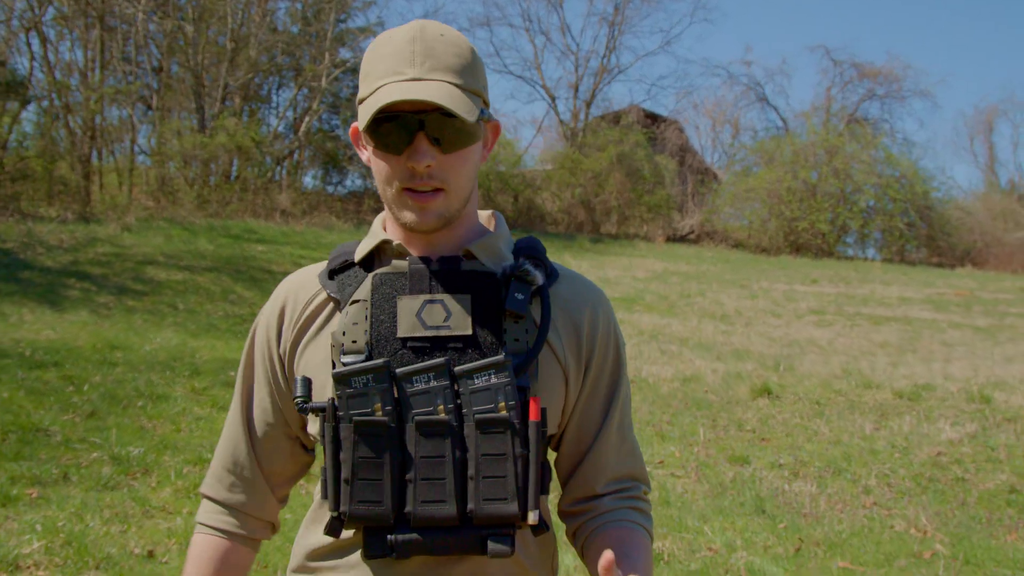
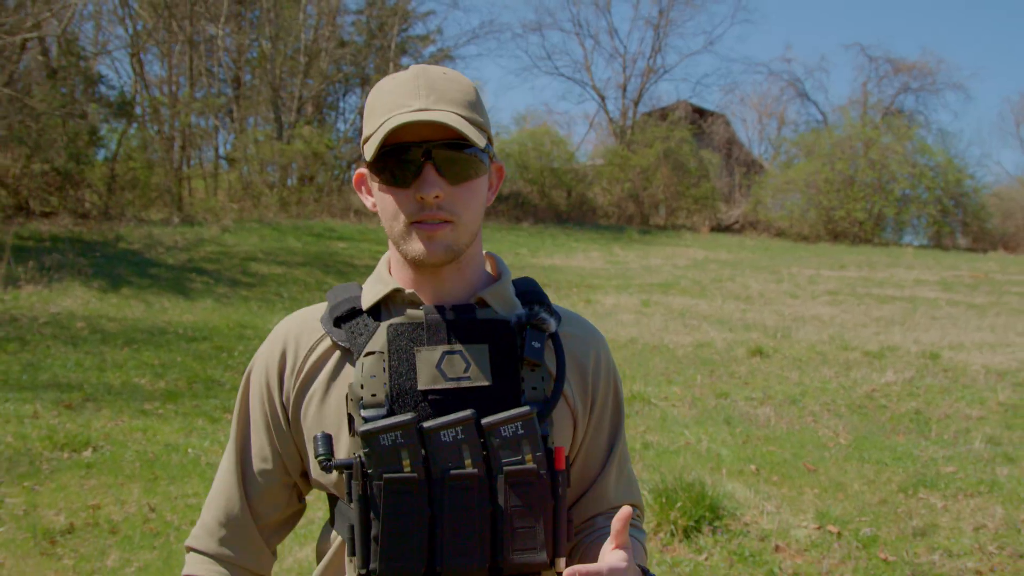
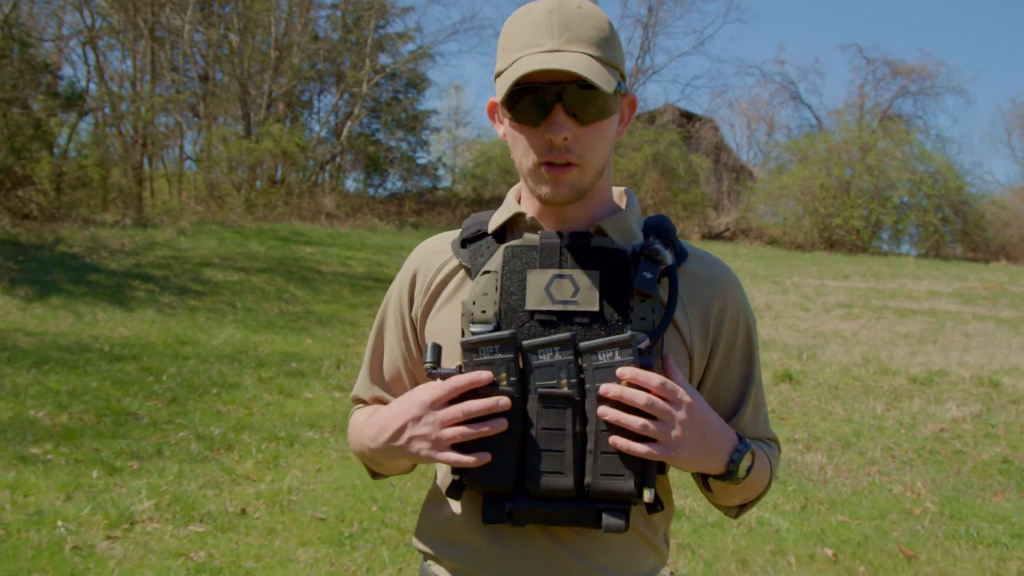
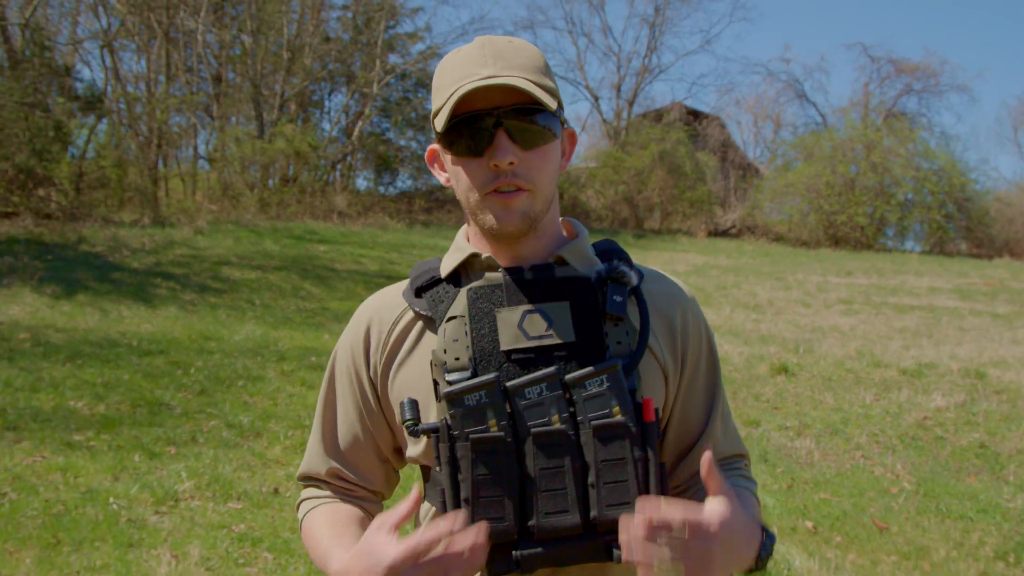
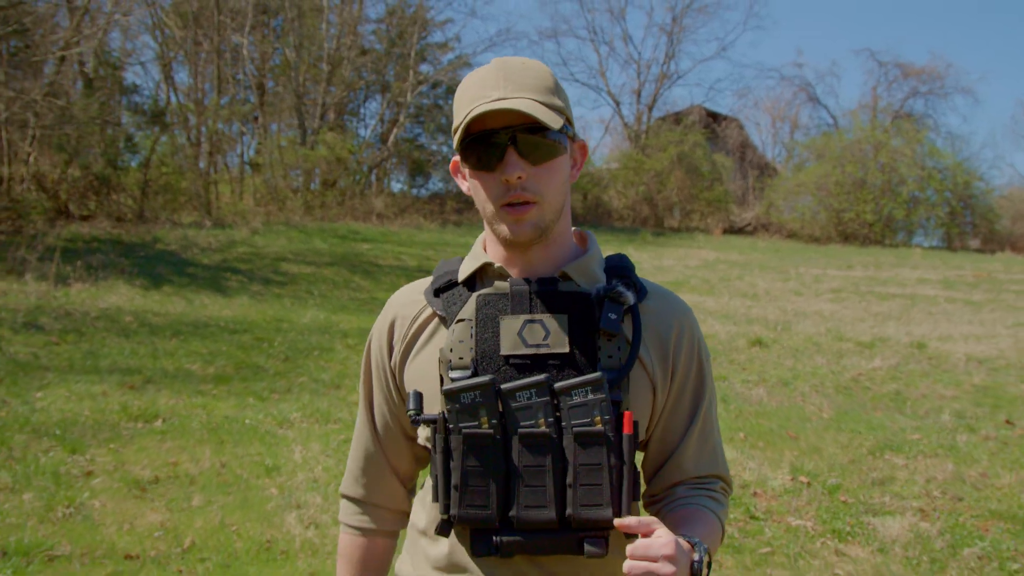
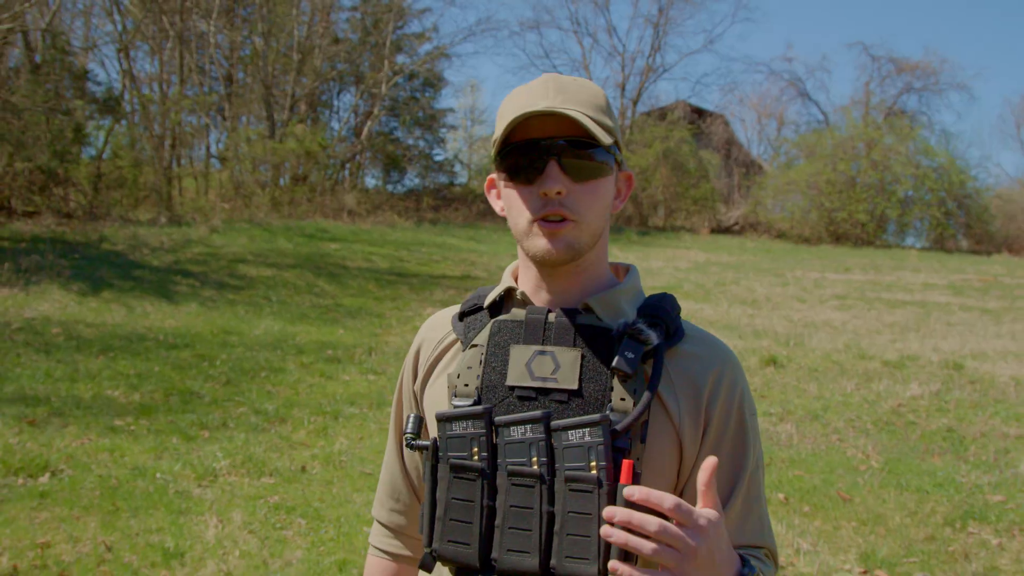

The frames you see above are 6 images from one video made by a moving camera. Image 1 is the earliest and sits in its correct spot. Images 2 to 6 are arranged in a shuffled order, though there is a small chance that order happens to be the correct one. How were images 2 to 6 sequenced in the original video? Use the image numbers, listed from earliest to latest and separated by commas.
3, 4, 6, 2, 5
